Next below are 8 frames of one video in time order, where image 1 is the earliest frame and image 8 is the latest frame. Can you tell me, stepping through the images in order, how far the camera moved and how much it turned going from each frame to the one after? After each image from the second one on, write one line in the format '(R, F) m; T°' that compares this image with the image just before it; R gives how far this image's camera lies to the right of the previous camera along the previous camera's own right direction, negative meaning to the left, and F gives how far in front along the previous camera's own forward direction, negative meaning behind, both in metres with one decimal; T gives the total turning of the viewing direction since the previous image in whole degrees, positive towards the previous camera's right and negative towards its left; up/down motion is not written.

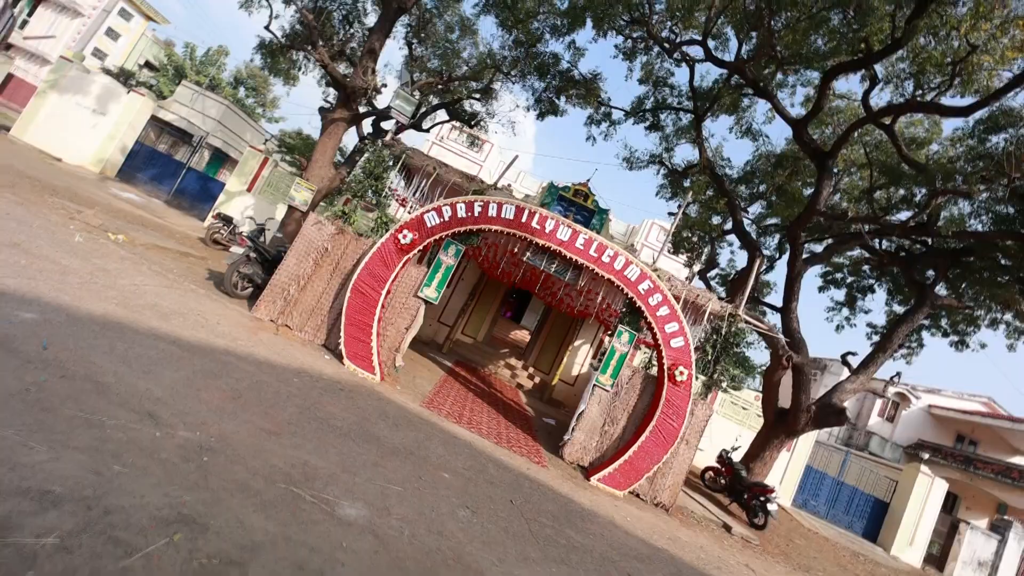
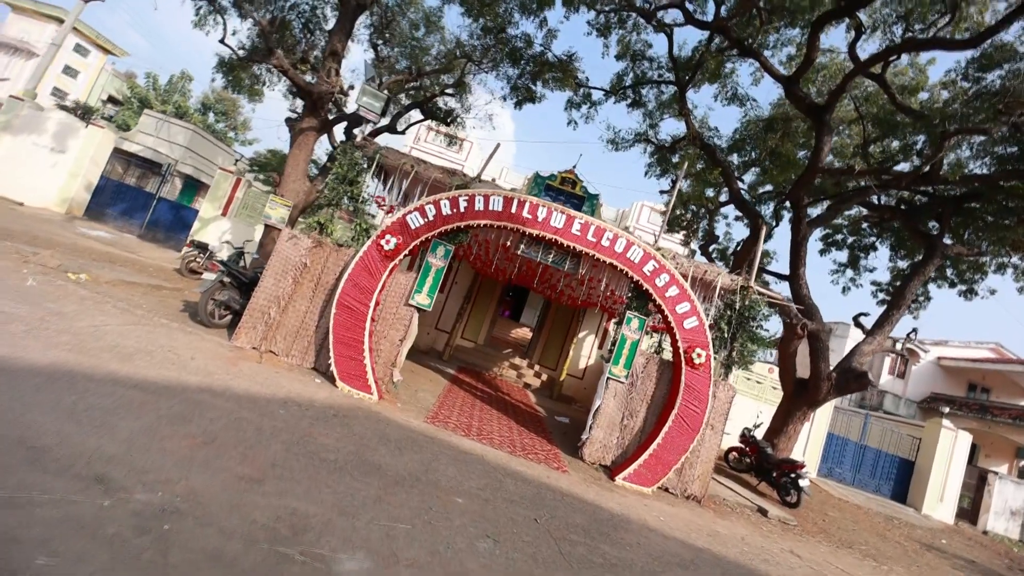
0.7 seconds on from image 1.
(0.0, +0.5) m; +1°
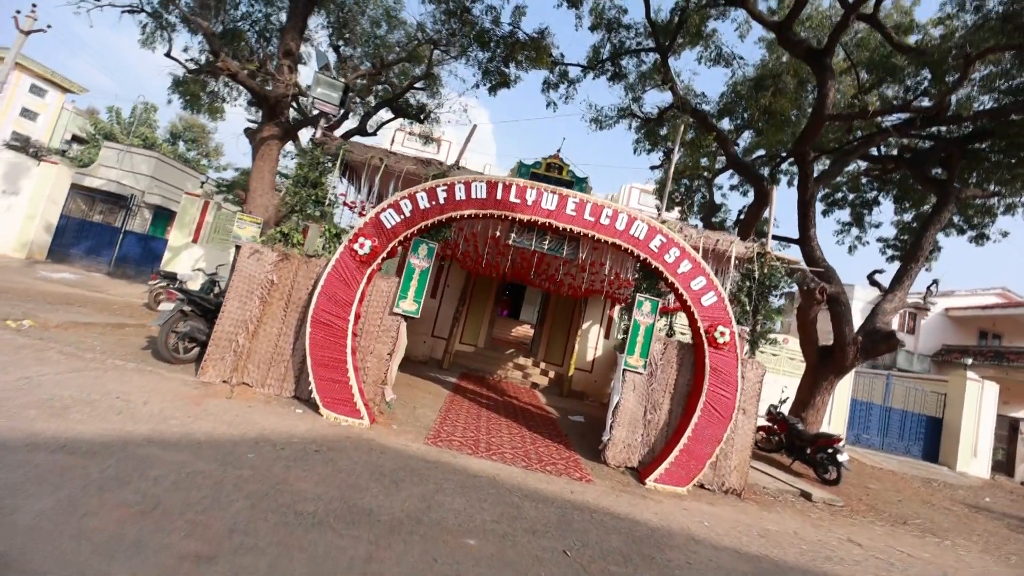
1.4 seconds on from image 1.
(0.0, +0.8) m; +1°
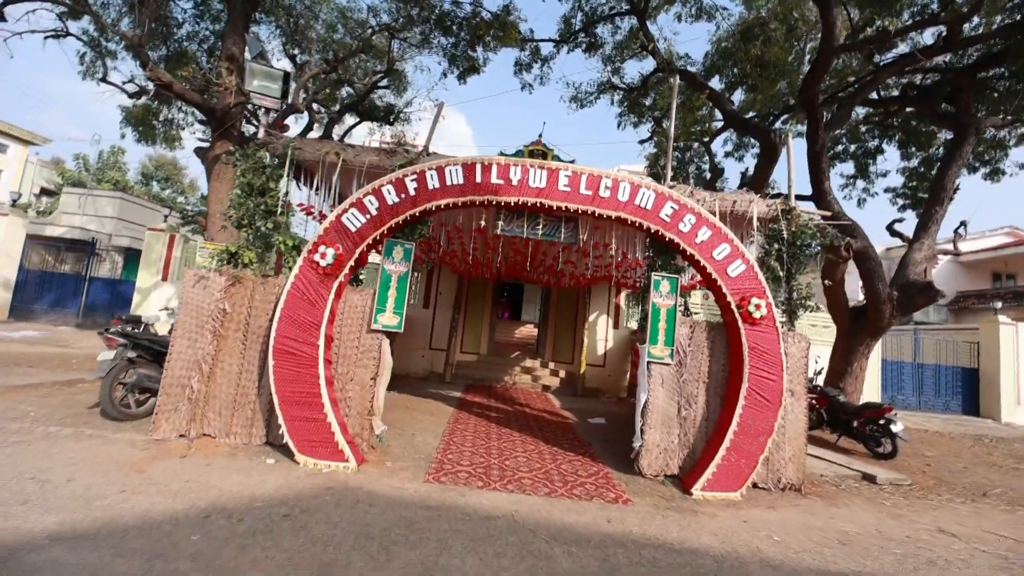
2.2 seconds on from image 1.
(0.0, +1.0) m; 0°
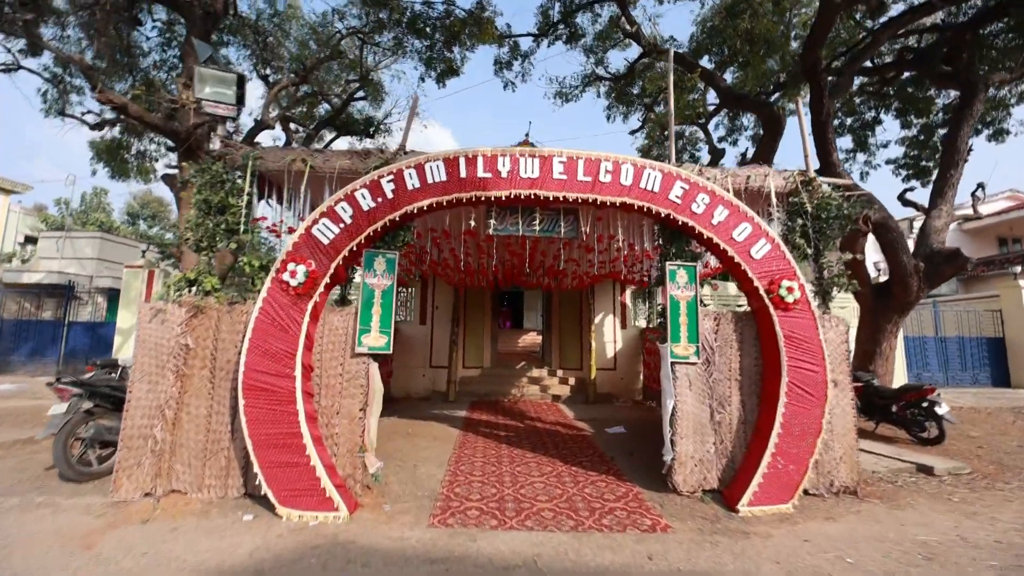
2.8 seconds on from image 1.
(0.0, +0.6) m; 0°
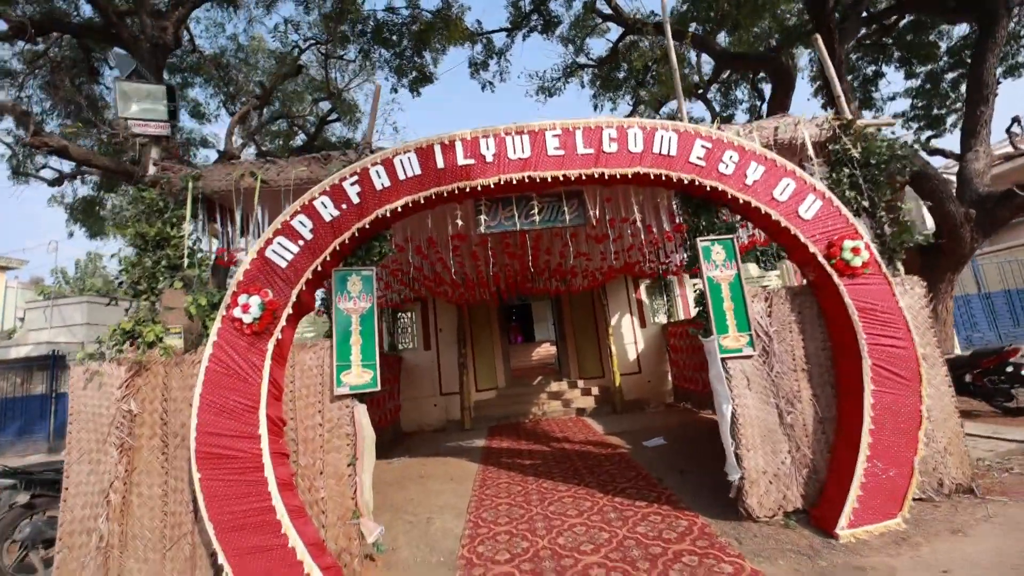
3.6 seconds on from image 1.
(0.0, +0.9) m; -1°
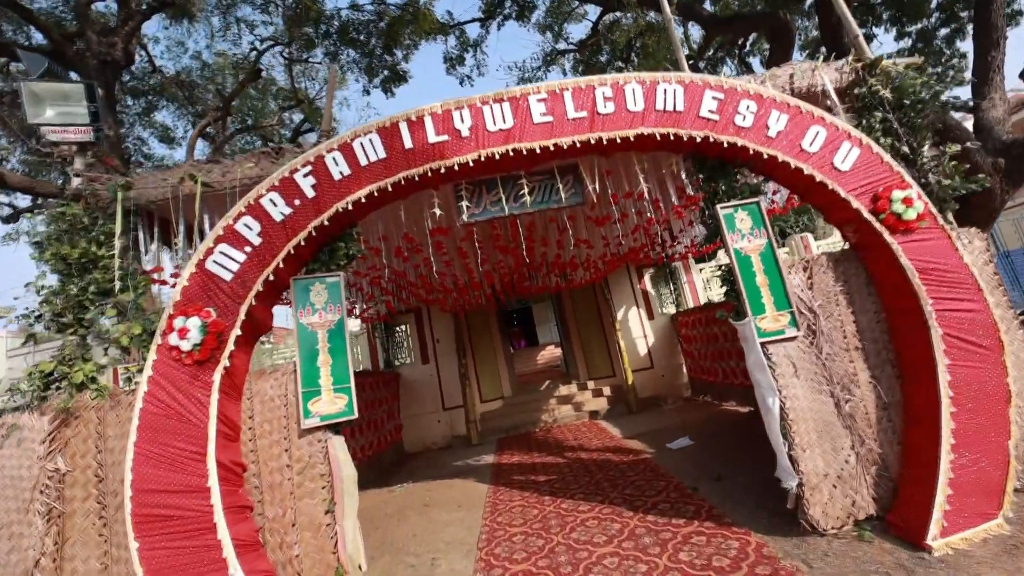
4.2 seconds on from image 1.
(0.0, +0.6) m; 0°
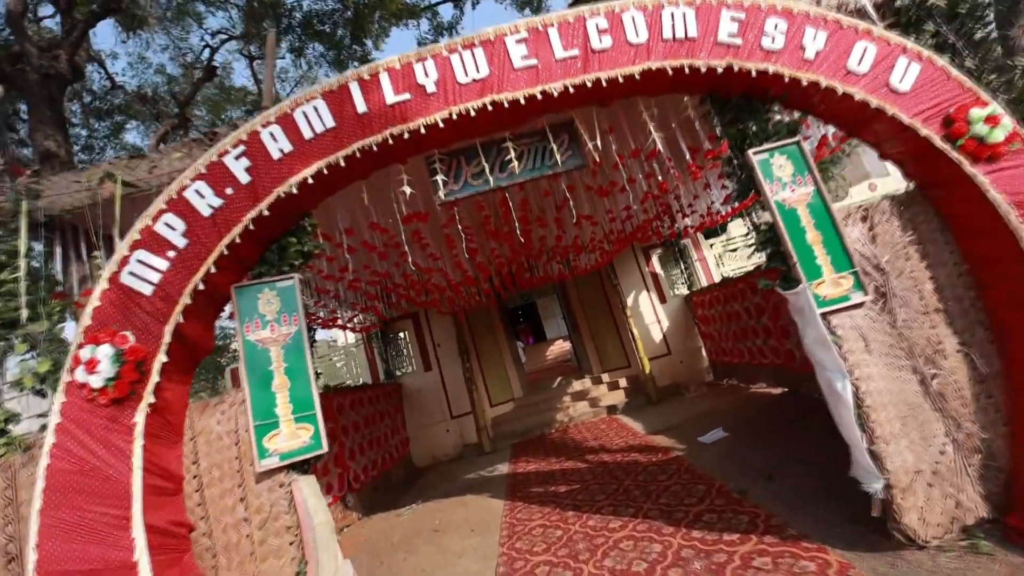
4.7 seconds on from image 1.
(+0.1, +0.7) m; 0°
